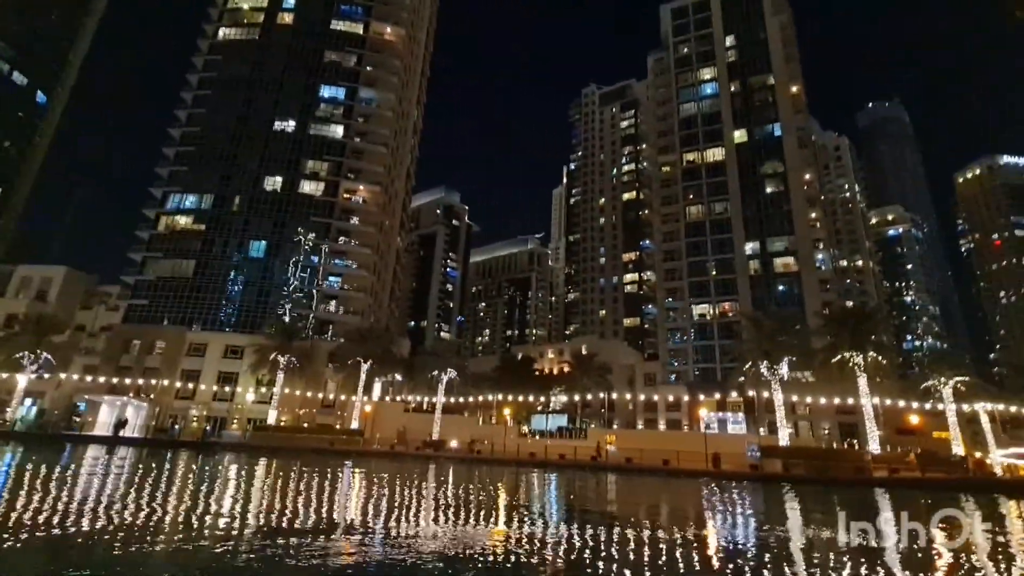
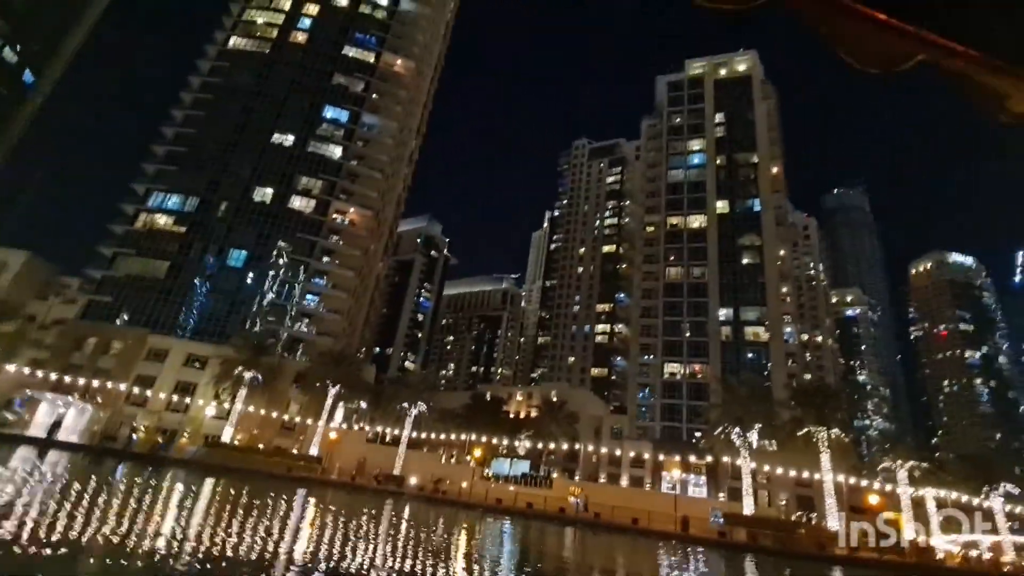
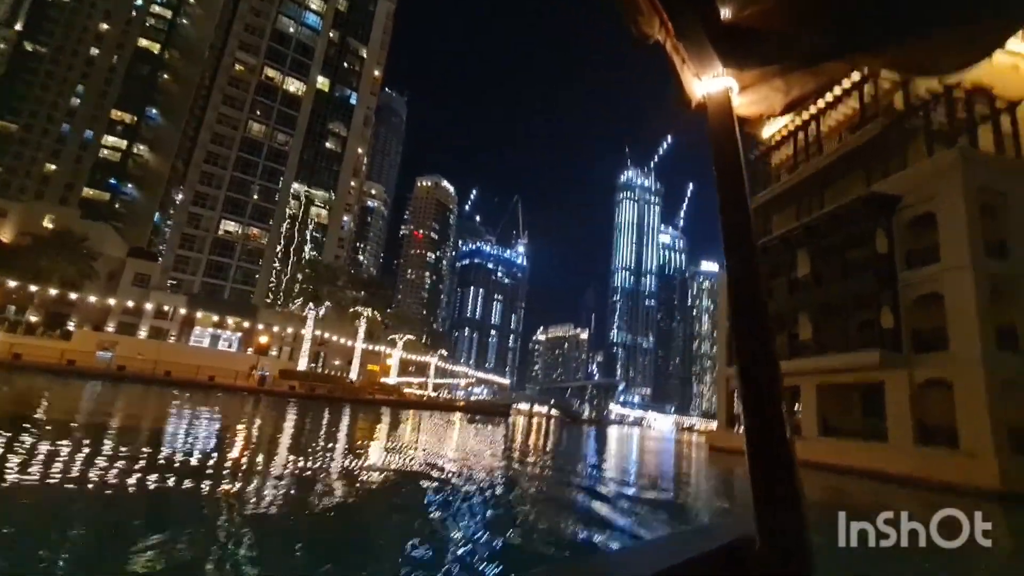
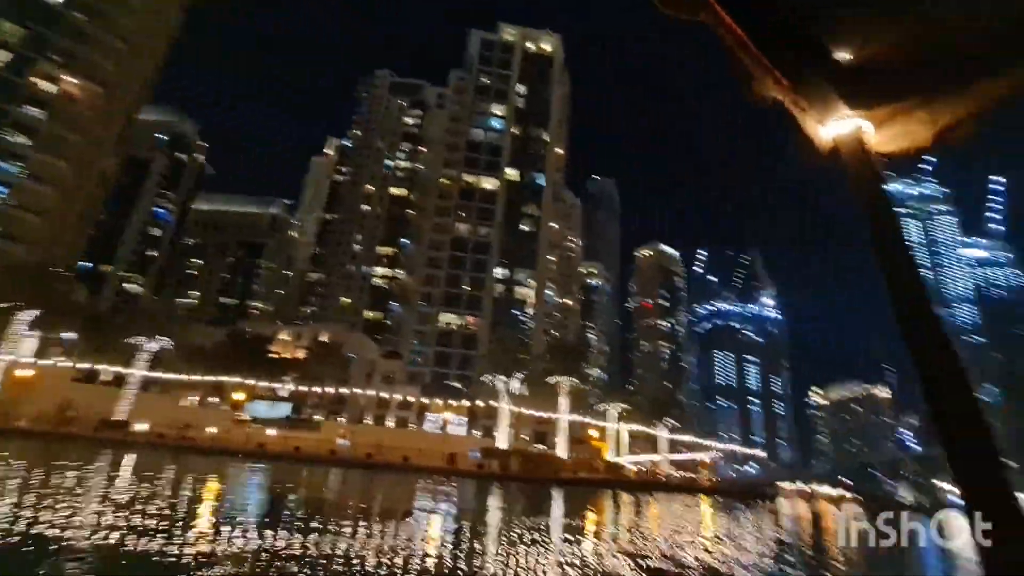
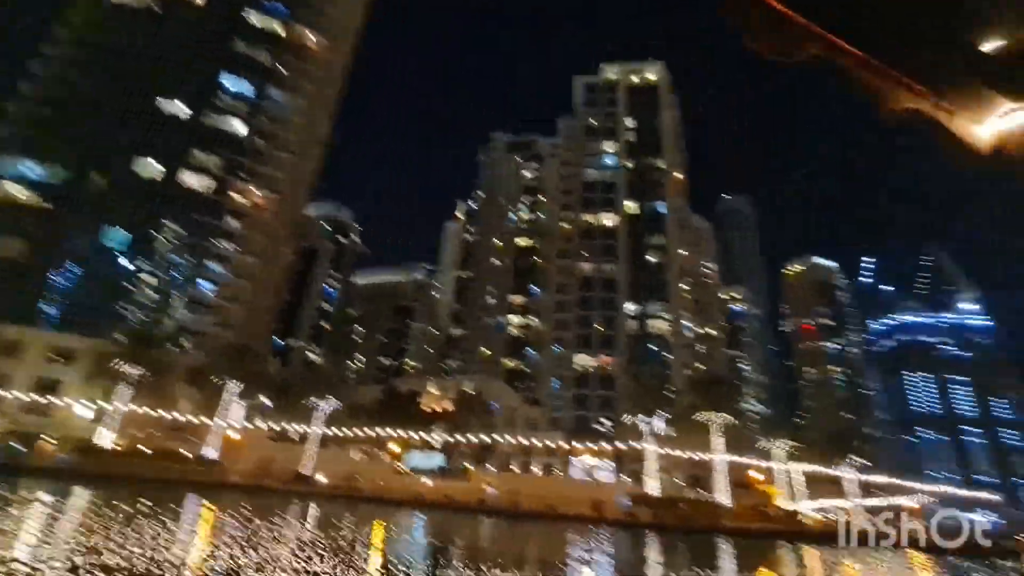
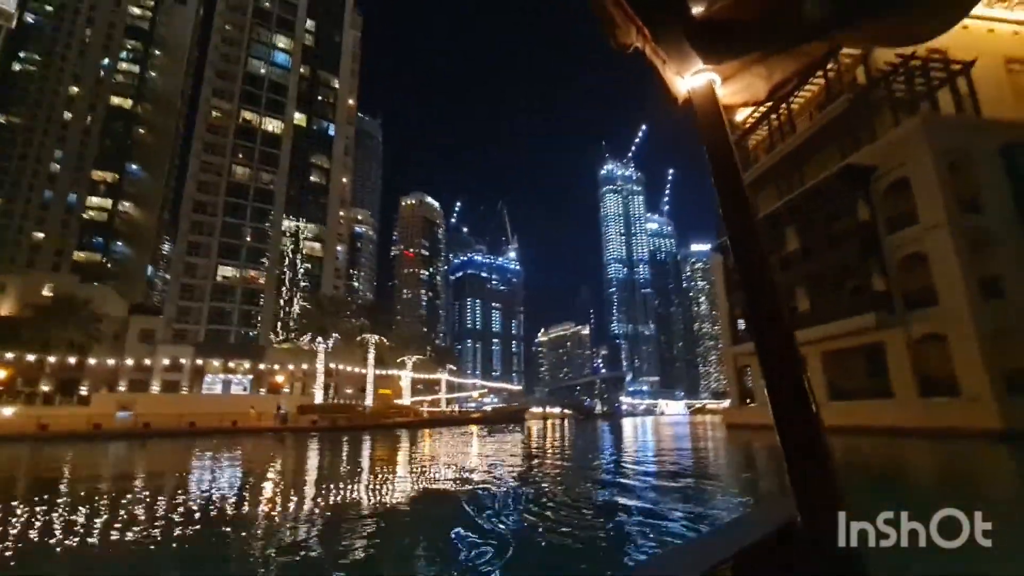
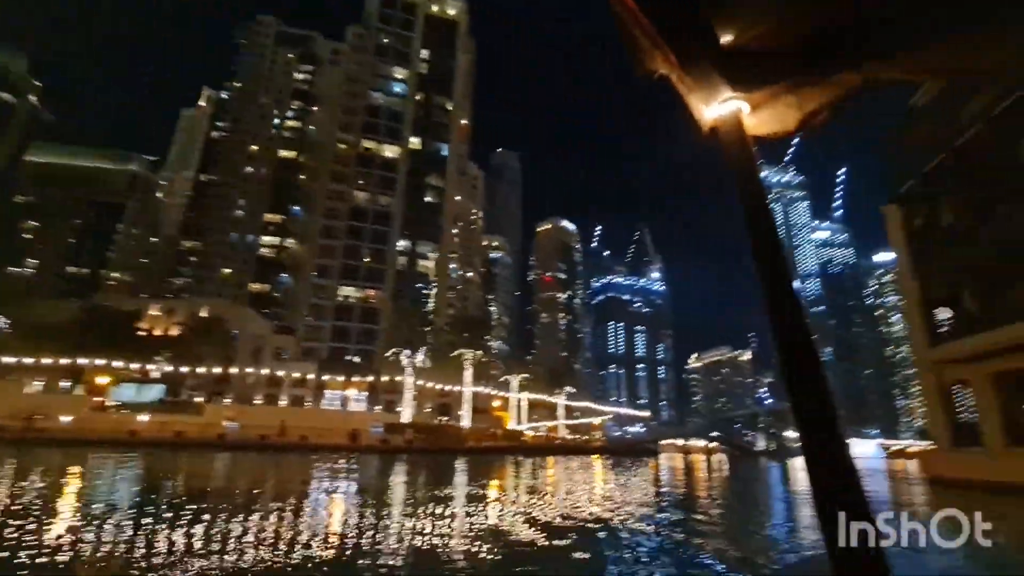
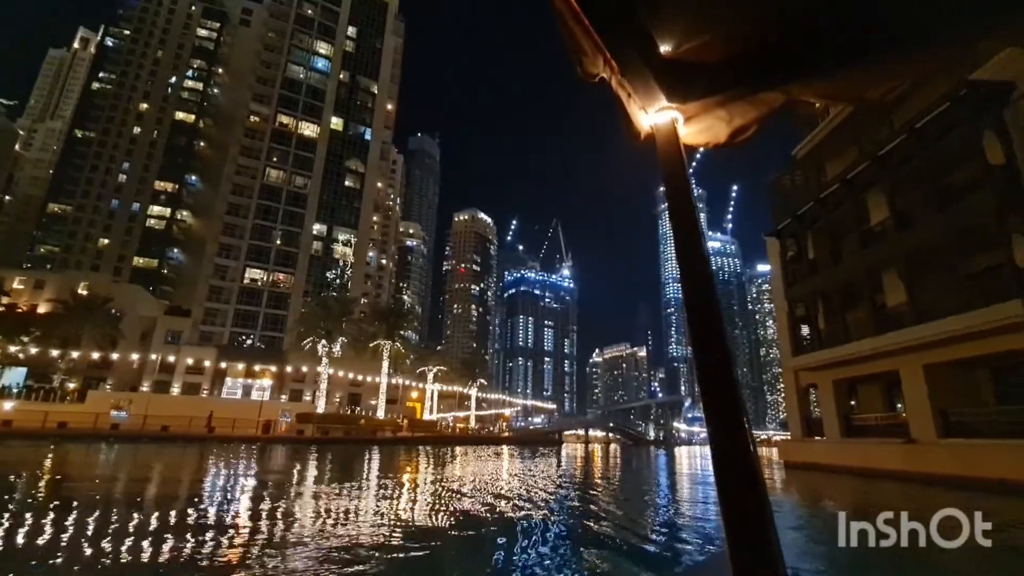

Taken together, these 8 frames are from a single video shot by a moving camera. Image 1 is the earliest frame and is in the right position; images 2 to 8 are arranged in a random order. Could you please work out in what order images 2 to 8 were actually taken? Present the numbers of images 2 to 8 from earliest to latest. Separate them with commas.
2, 5, 4, 7, 8, 3, 6
